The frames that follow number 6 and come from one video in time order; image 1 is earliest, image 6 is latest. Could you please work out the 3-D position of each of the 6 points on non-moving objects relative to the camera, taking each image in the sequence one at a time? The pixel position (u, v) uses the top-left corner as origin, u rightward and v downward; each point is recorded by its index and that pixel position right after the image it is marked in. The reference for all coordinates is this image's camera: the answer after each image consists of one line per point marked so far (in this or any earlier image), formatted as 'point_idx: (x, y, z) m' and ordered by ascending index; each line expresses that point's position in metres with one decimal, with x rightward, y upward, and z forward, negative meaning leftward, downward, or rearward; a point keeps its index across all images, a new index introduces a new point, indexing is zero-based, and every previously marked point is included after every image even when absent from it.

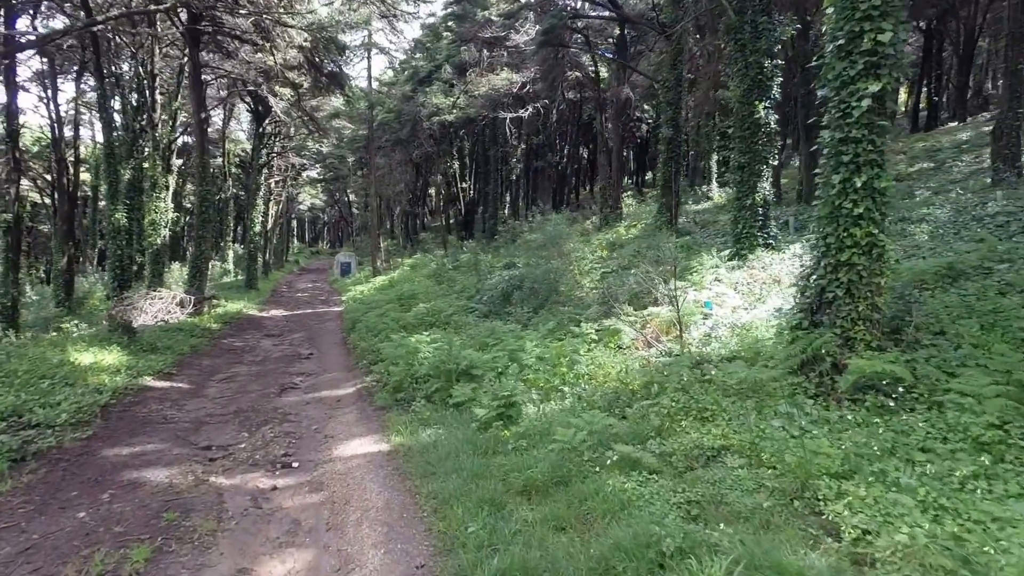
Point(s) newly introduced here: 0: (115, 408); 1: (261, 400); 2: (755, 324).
0: (-5.1, -1.6, +7.3) m
1: (-3.7, -1.7, +8.4) m
2: (+3.4, -0.5, +7.9) m
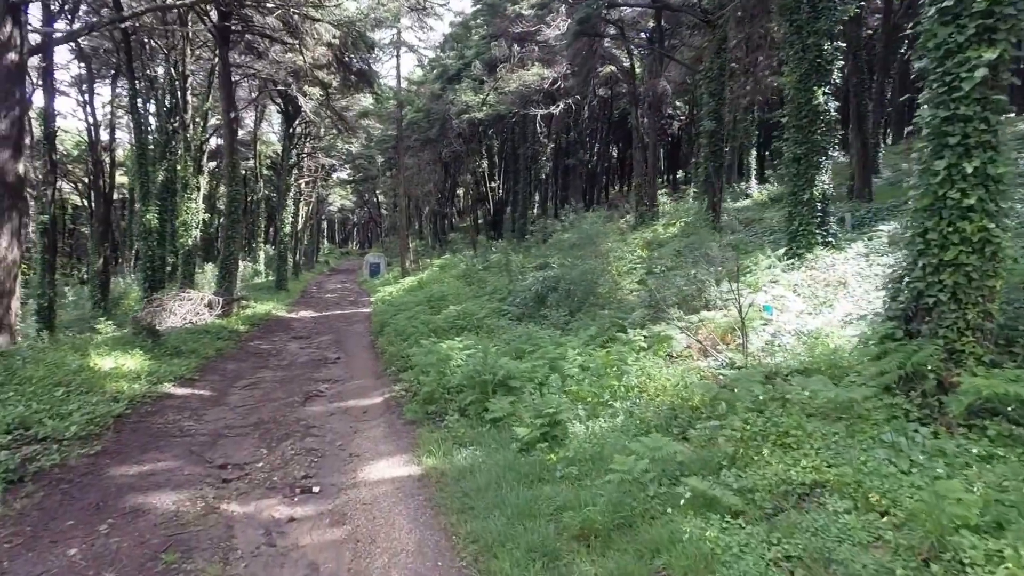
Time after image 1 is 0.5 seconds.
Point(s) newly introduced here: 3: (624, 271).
0: (-4.6, -1.6, +6.8) m
1: (-3.2, -1.7, +7.8) m
2: (+3.9, -0.5, +7.0) m
3: (+2.7, +0.4, +13.4) m
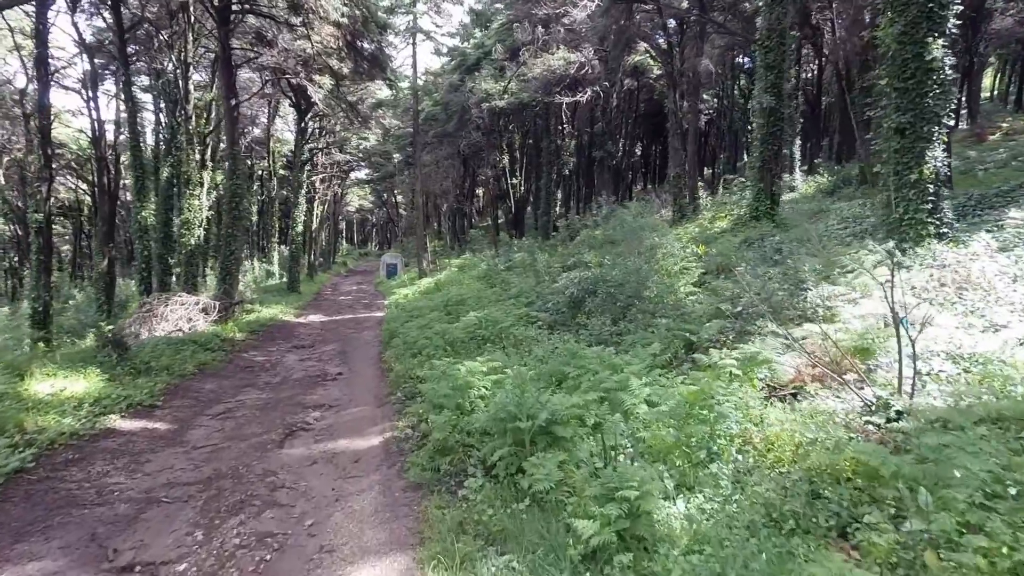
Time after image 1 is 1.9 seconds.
0: (-4.2, -1.7, +5.0) m
1: (-2.7, -1.8, +6.0) m
2: (+4.3, -0.6, +4.9) m
3: (+3.3, +0.3, +11.3) m
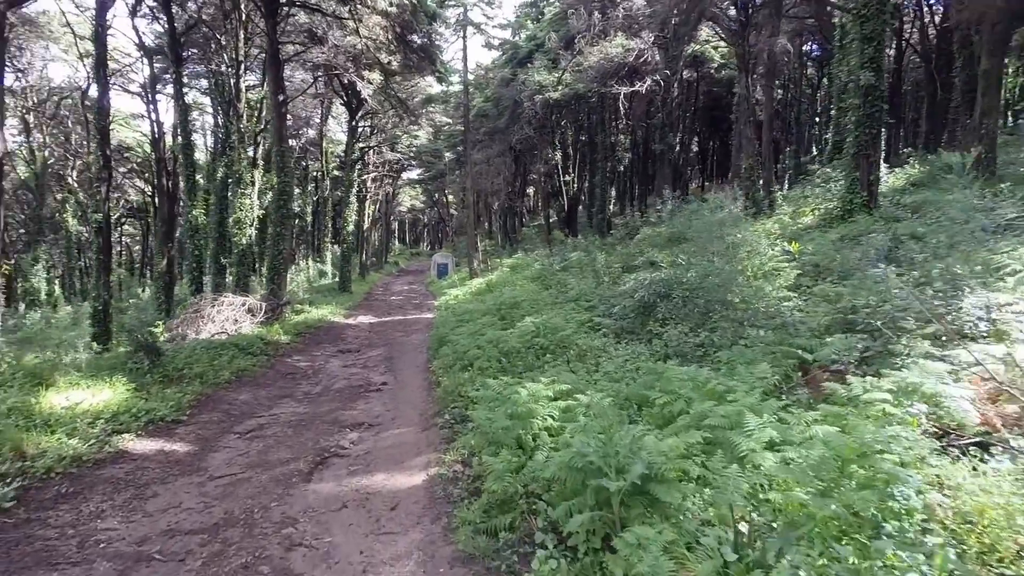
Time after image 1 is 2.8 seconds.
0: (-3.7, -1.7, +4.2) m
1: (-2.1, -1.8, +5.0) m
2: (+4.8, -0.7, +3.3) m
3: (+4.4, +0.3, +9.8) m
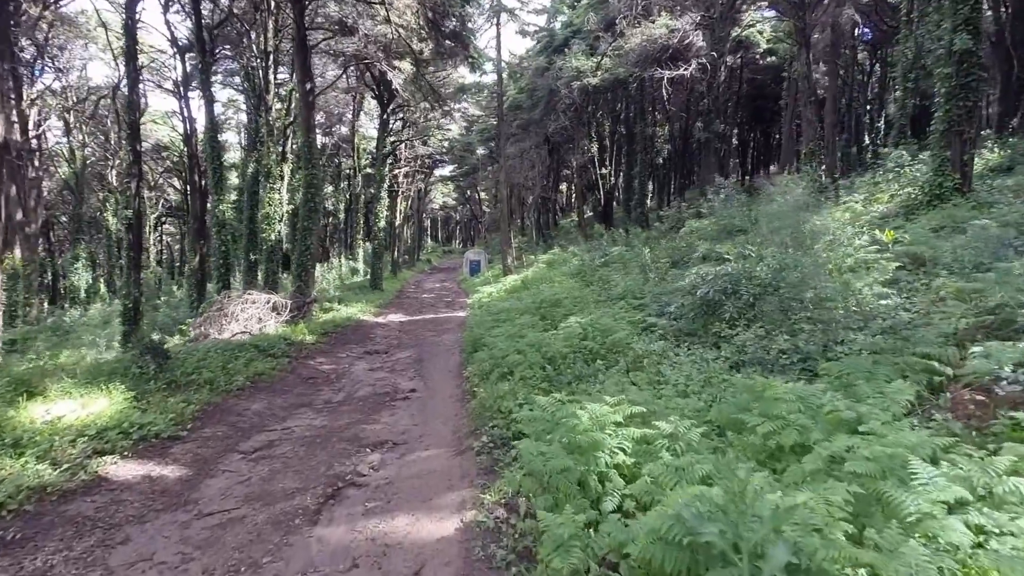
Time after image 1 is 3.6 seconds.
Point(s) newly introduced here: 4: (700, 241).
0: (-3.3, -1.7, +3.3) m
1: (-1.7, -1.8, +4.0) m
2: (+5.1, -0.6, +1.9) m
3: (+5.0, +0.3, +8.4) m
4: (+5.1, +1.3, +15.3) m
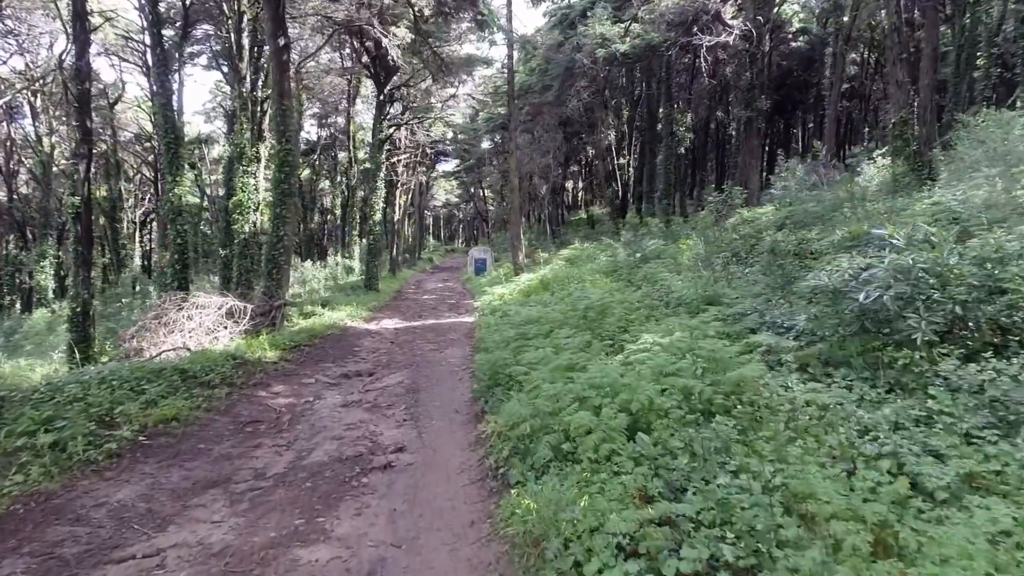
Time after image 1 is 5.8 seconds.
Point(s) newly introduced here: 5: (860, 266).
0: (-2.9, -1.7, 0.0) m
1: (-1.3, -1.8, +0.7) m
2: (+5.5, -0.6, -1.4) m
3: (+5.5, +0.3, +5.1) m
4: (+5.6, +1.2, +12.0) m
5: (+3.7, +0.2, +6.0) m
